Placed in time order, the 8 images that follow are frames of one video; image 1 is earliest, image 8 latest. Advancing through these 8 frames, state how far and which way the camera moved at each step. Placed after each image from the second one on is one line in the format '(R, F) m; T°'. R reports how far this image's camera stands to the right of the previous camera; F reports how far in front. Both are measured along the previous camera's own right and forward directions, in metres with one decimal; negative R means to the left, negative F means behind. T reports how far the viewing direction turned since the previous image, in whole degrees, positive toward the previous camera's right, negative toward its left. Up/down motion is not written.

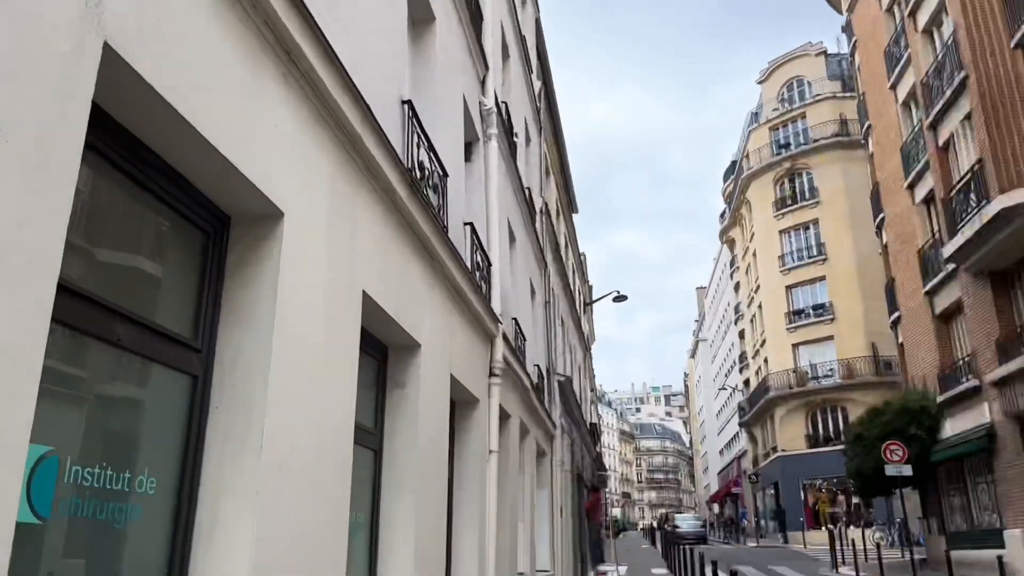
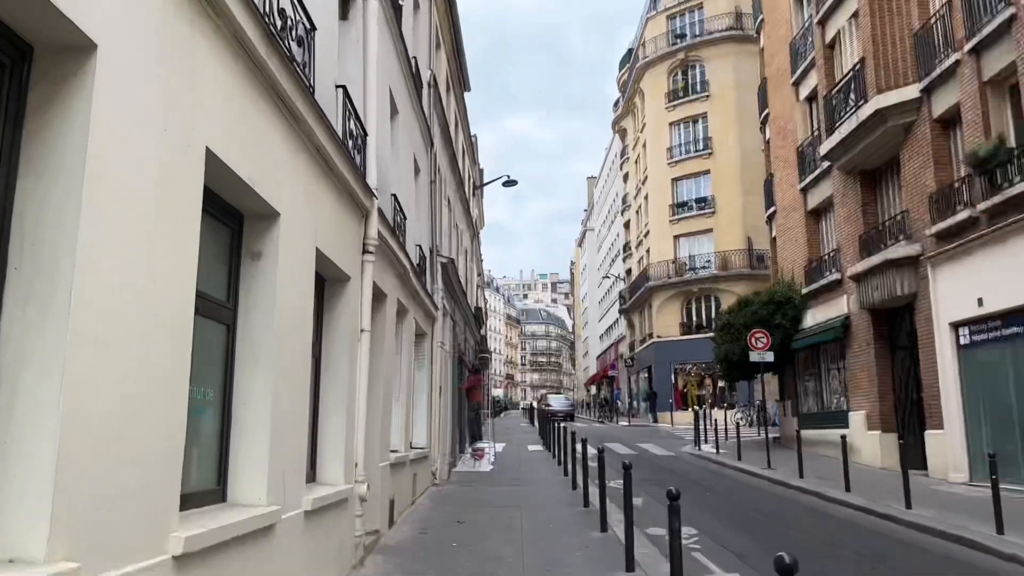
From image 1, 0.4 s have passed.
(+0.1, +0.2) m; +8°
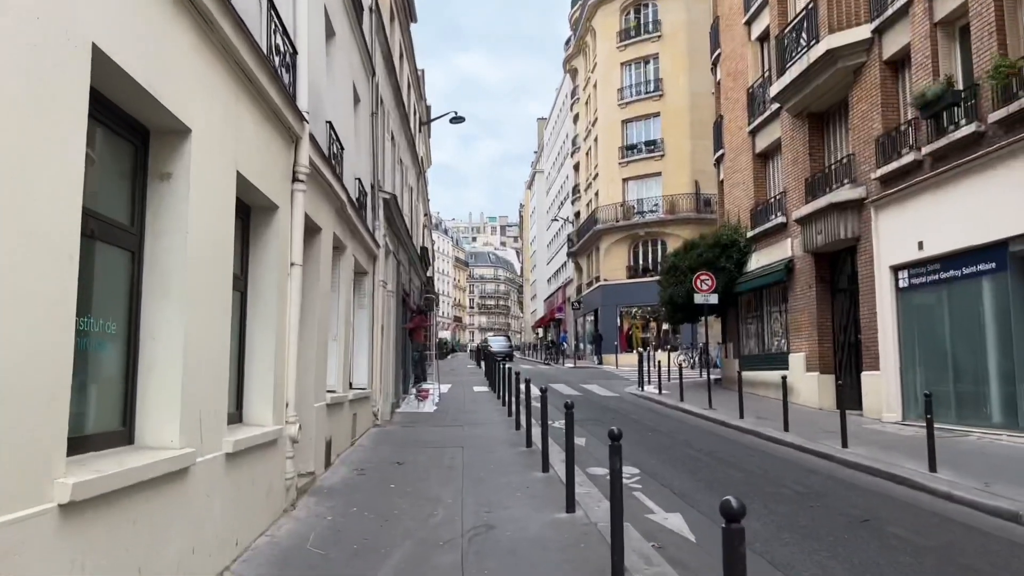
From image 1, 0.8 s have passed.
(+0.1, +0.3) m; +4°
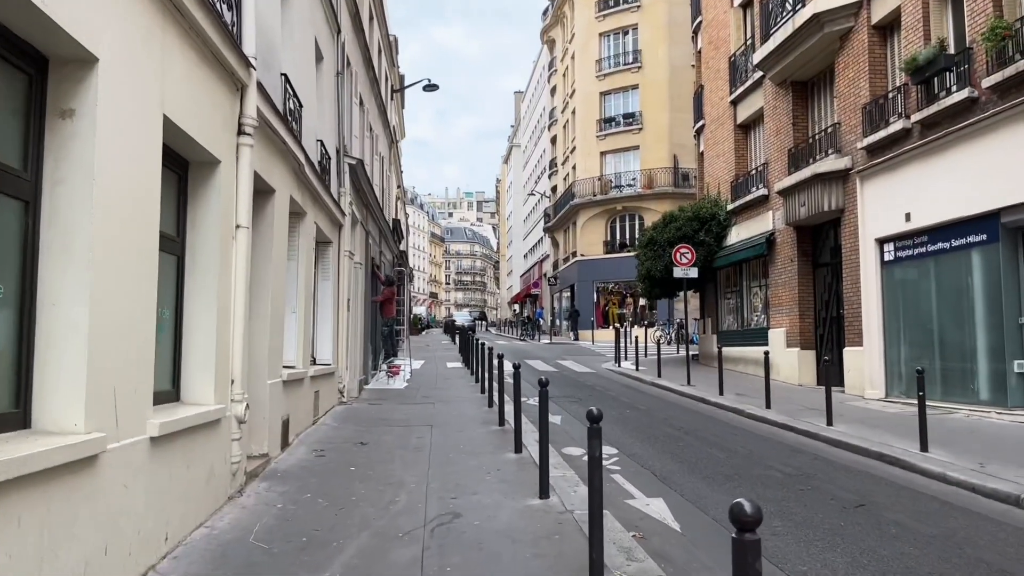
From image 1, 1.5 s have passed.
(+0.1, +0.6) m; +2°
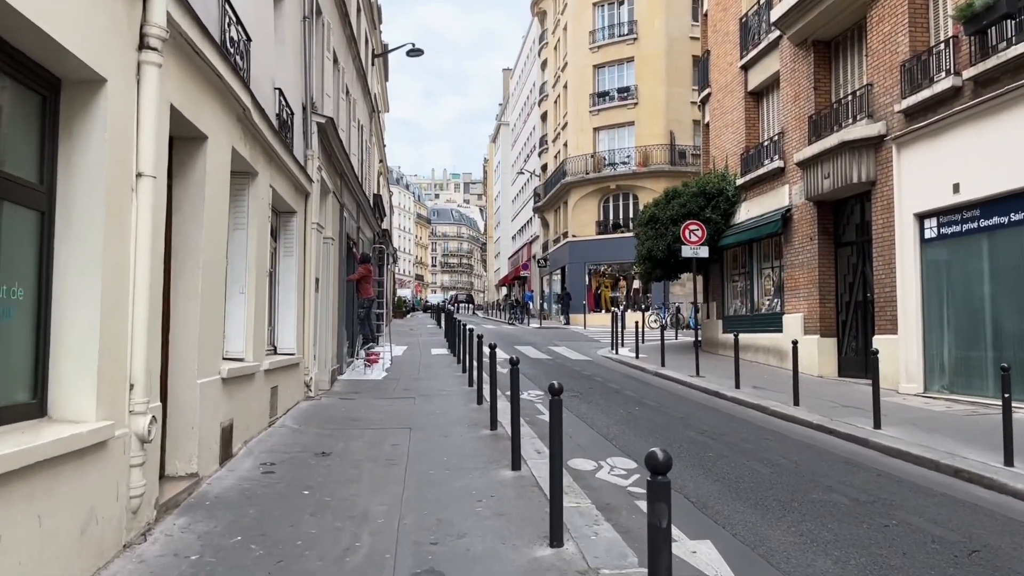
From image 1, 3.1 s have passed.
(-0.1, +1.5) m; +1°
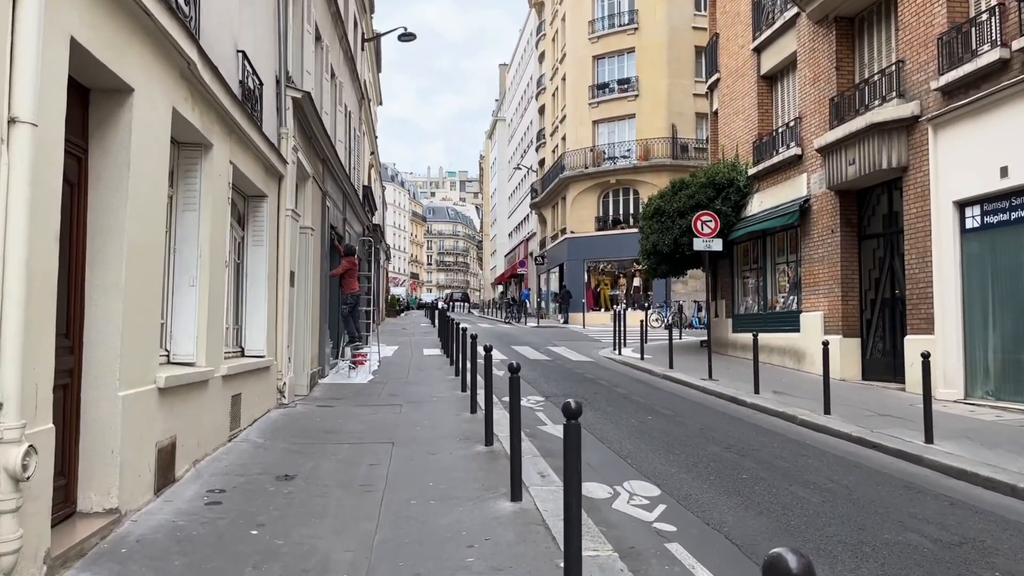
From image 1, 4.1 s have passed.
(0.0, +1.1) m; 0°
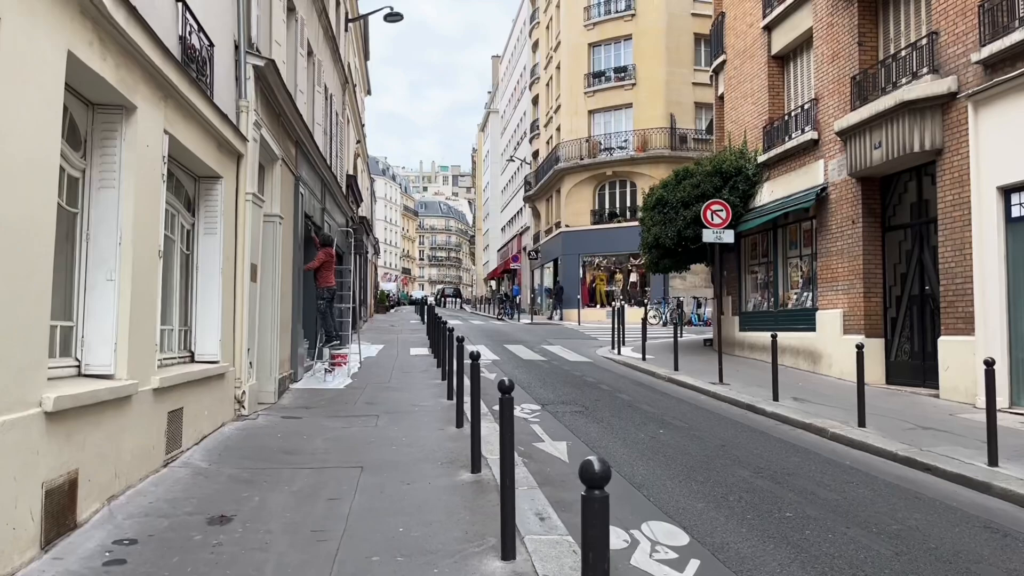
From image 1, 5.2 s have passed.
(0.0, +1.1) m; 0°
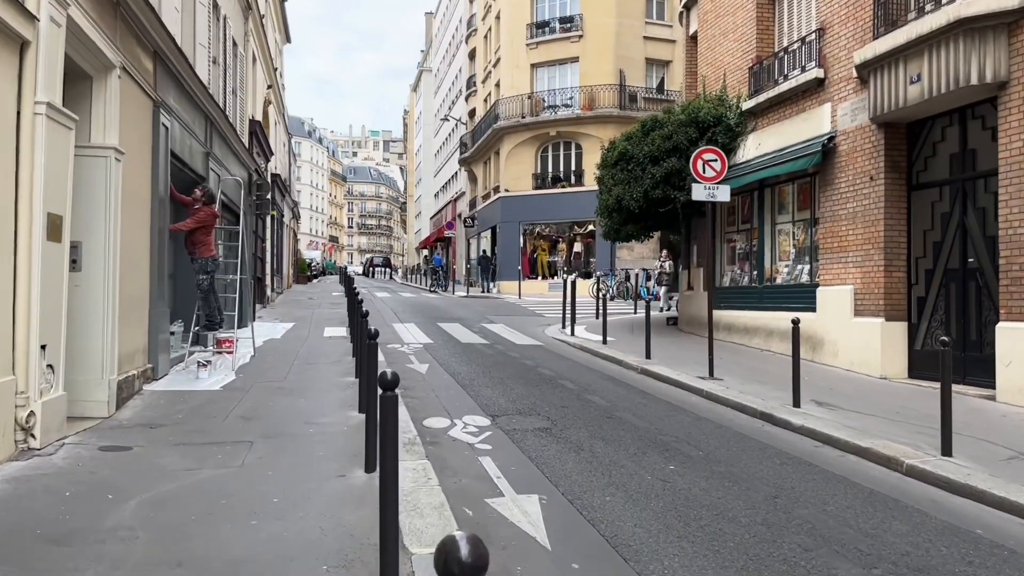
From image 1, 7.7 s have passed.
(-0.1, +2.6) m; +5°
